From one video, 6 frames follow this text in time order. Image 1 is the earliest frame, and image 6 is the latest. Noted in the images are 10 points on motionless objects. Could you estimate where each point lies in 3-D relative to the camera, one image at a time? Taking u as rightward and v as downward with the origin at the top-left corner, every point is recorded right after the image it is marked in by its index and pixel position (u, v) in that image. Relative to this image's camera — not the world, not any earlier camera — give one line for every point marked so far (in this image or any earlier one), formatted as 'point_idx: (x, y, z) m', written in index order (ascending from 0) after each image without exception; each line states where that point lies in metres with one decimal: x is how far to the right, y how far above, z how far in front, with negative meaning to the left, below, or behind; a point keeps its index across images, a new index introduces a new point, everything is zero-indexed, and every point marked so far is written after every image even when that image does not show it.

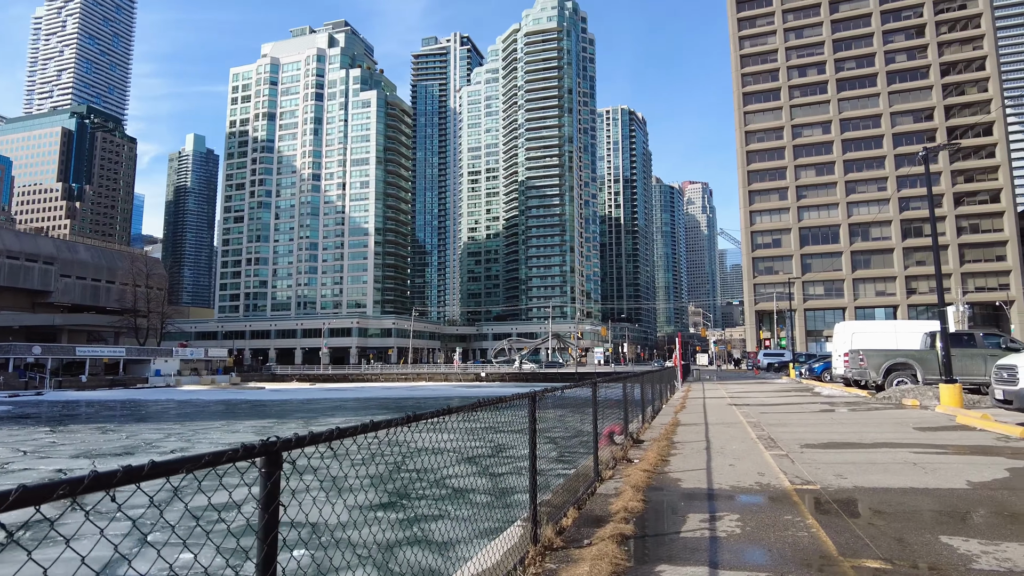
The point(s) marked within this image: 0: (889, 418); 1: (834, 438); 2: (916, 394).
0: (+8.4, -2.9, +13.6) m
1: (+5.4, -2.5, +10.3) m
2: (+10.9, -2.9, +16.3) m
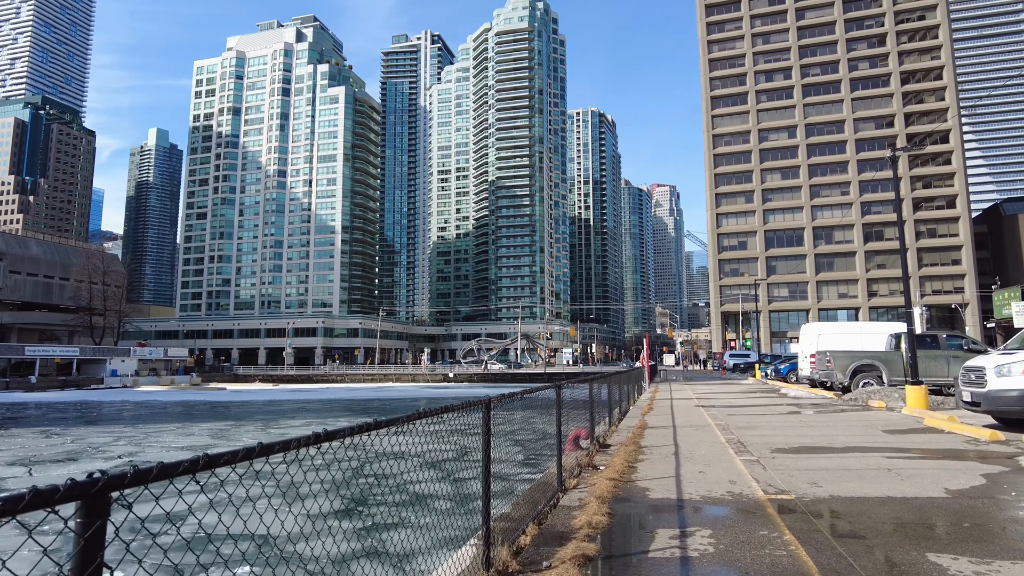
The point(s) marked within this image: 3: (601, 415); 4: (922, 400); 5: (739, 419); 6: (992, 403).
0: (+7.6, -2.9, +13.5) m
1: (+4.8, -2.5, +10.0) m
2: (+9.9, -2.9, +16.3) m
3: (+1.8, -2.6, +12.3) m
4: (+9.6, -2.6, +14.3) m
5: (+5.3, -3.1, +14.5) m
6: (+8.1, -2.0, +10.3) m
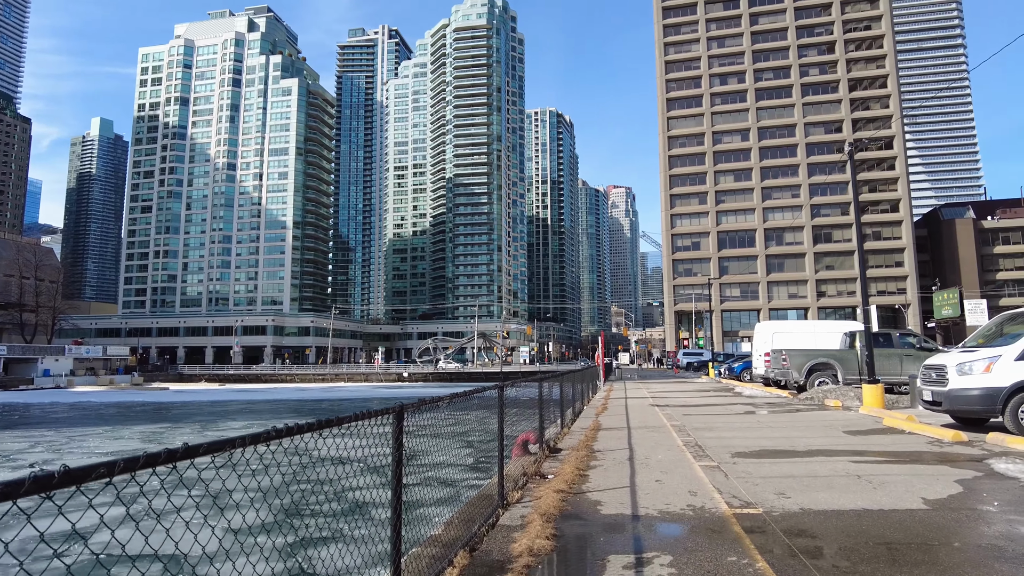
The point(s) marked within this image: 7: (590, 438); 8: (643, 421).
0: (+6.5, -2.8, +13.1) m
1: (+3.9, -2.4, +9.4) m
2: (+8.6, -2.9, +16.0) m
3: (+0.8, -2.4, +11.5) m
4: (+8.4, -2.6, +14.0) m
5: (+4.1, -3.0, +13.9) m
6: (+7.2, -1.9, +10.0) m
7: (+1.4, -2.6, +10.7) m
8: (+2.7, -2.9, +13.1) m
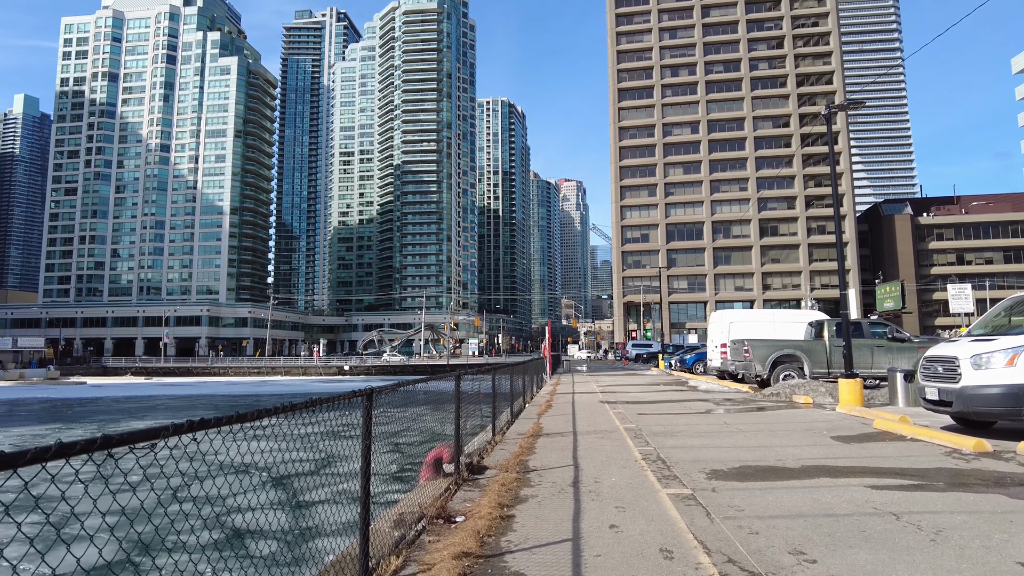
0: (+5.1, -2.4, +11.2) m
1: (+2.8, -2.1, +7.3) m
2: (+7.0, -2.4, +14.3) m
3: (-0.5, -2.0, +9.2) m
4: (+6.9, -2.2, +12.3) m
5: (+2.7, -2.6, +11.9) m
6: (+6.1, -1.6, +8.1) m
7: (+0.2, -2.2, +8.4) m
8: (+1.4, -2.5, +10.9) m
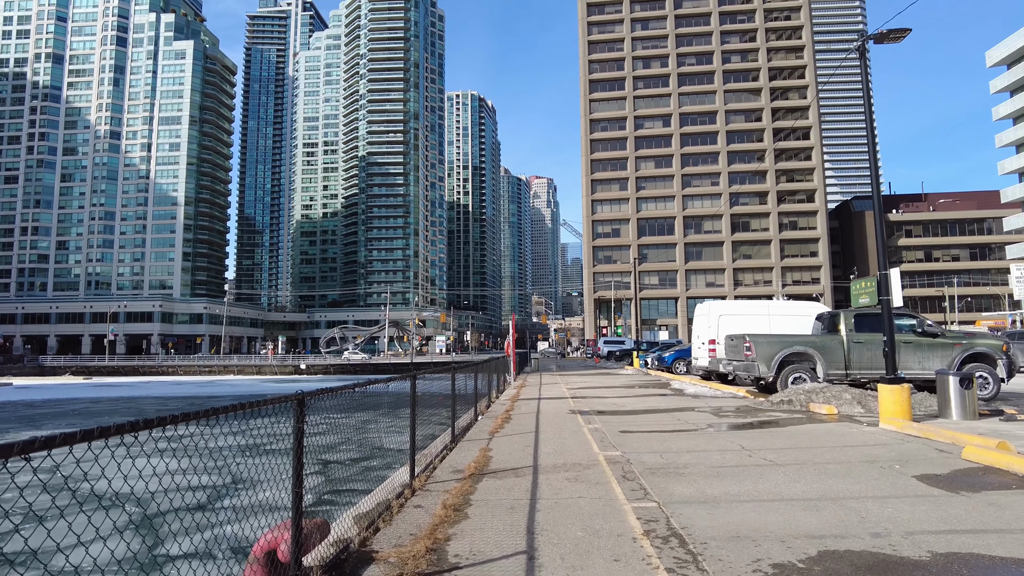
0: (+4.2, -2.1, +8.2) m
1: (+2.2, -1.7, +4.3) m
2: (+6.0, -2.1, +11.5) m
3: (-1.2, -1.7, +6.0) m
4: (+6.1, -1.8, +9.4) m
5: (+1.8, -2.2, +8.8) m
6: (+5.4, -1.2, +5.2) m
7: (-0.5, -1.9, +5.2) m
8: (+0.5, -2.1, +7.7) m
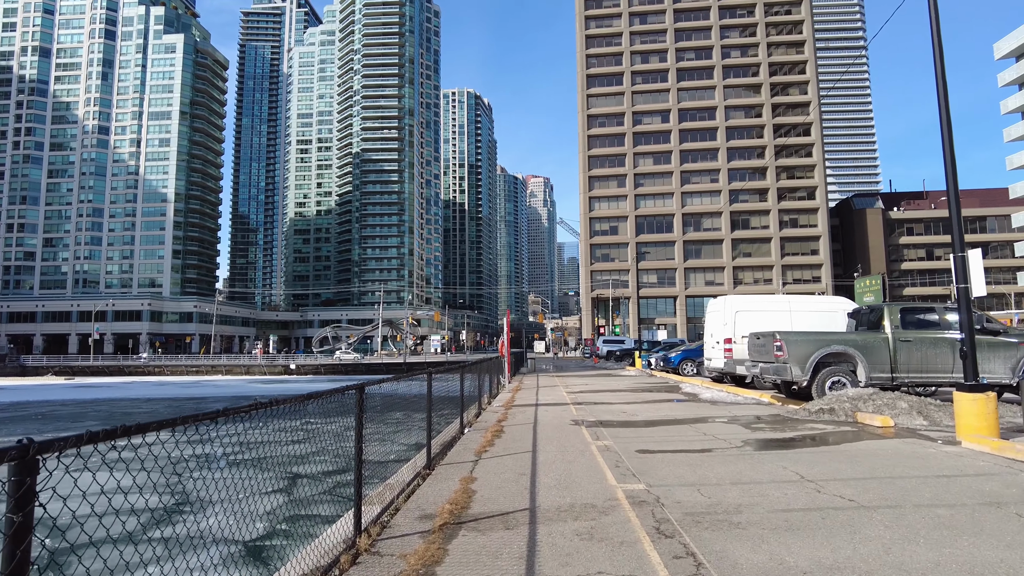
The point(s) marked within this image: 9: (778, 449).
0: (+4.1, -1.9, +6.4) m
1: (+2.1, -1.6, +2.4) m
2: (+5.9, -1.9, +9.6) m
3: (-1.3, -1.5, +4.1) m
4: (+5.9, -1.7, +7.6) m
5: (+1.7, -2.0, +6.9) m
6: (+5.3, -1.1, +3.4) m
7: (-0.6, -1.7, +3.3) m
8: (+0.4, -1.9, +5.9) m
9: (+3.8, -2.2, +8.4) m
